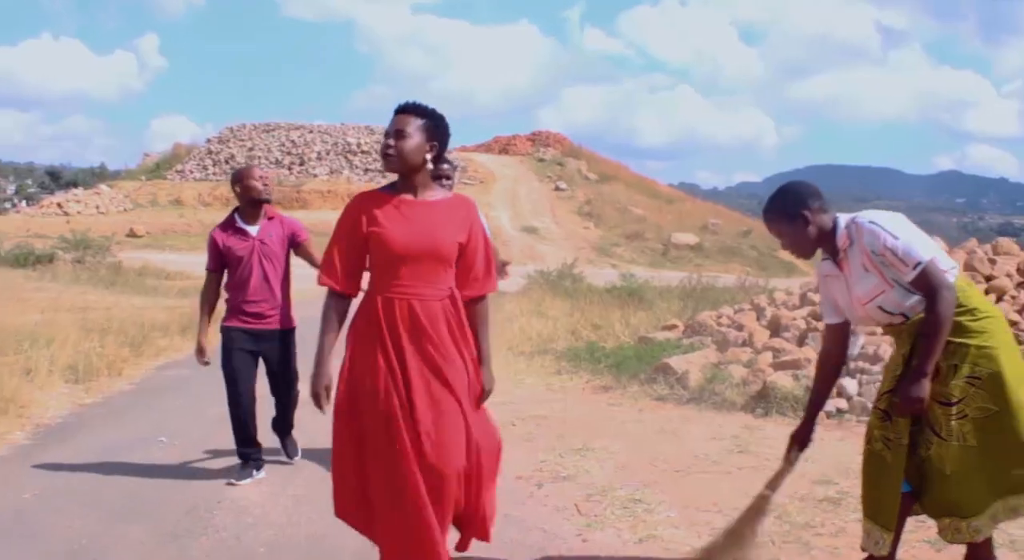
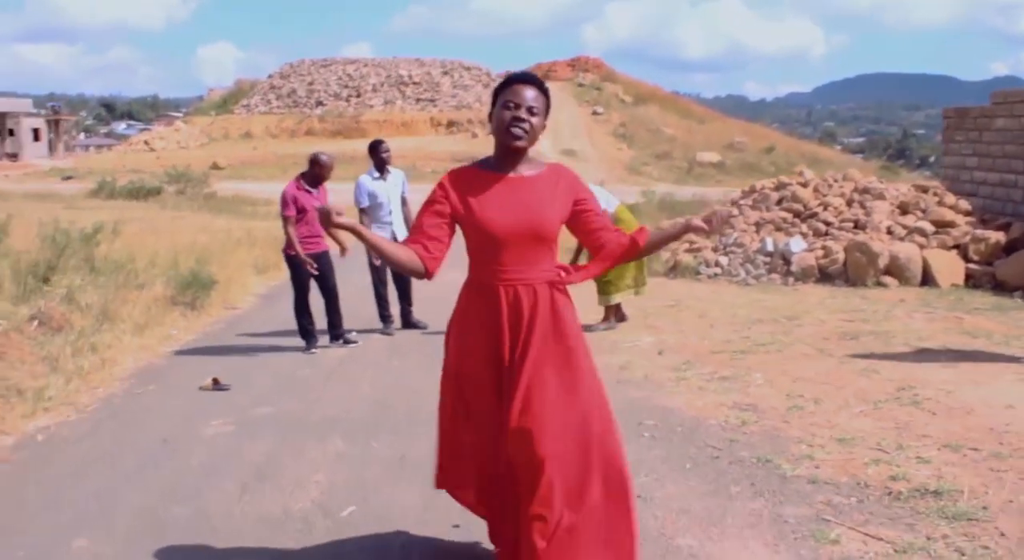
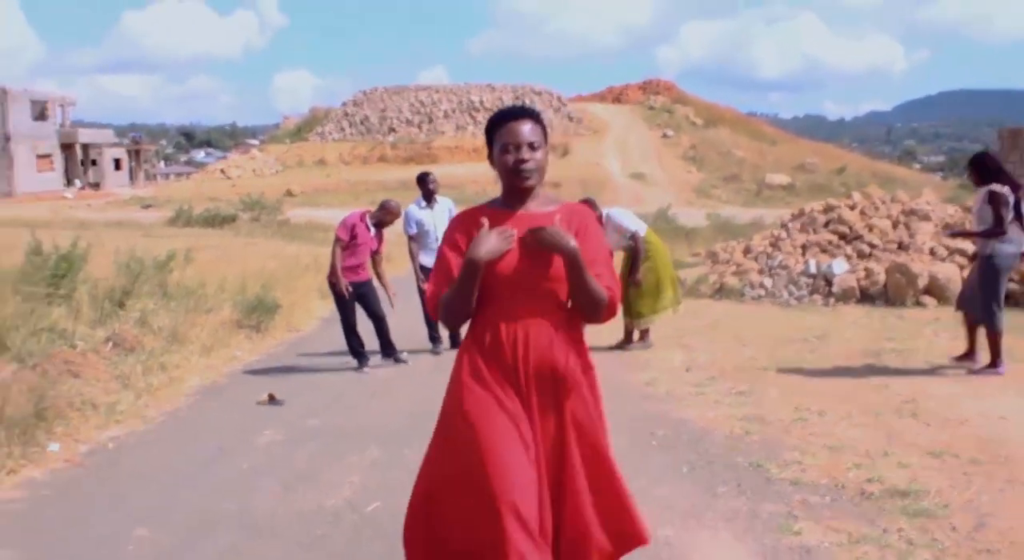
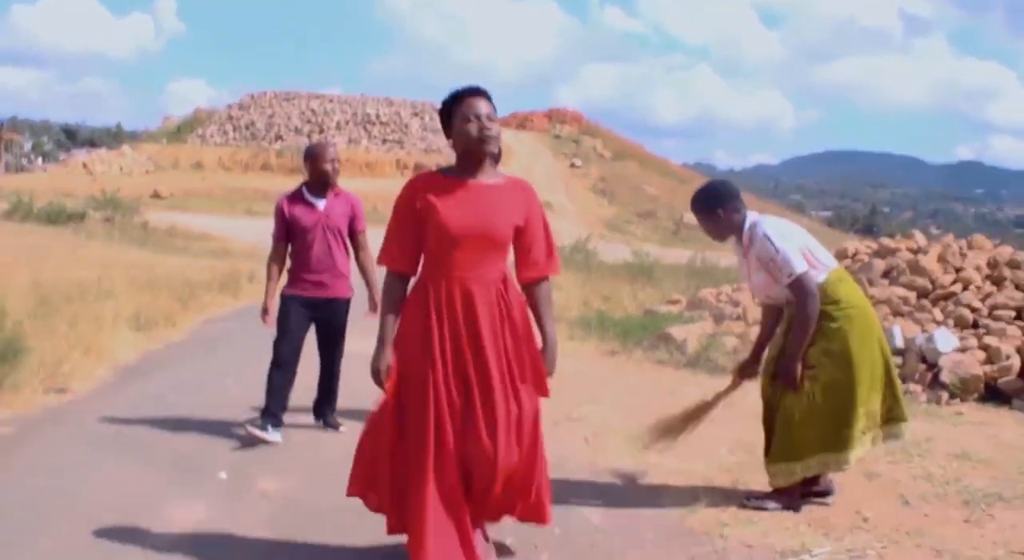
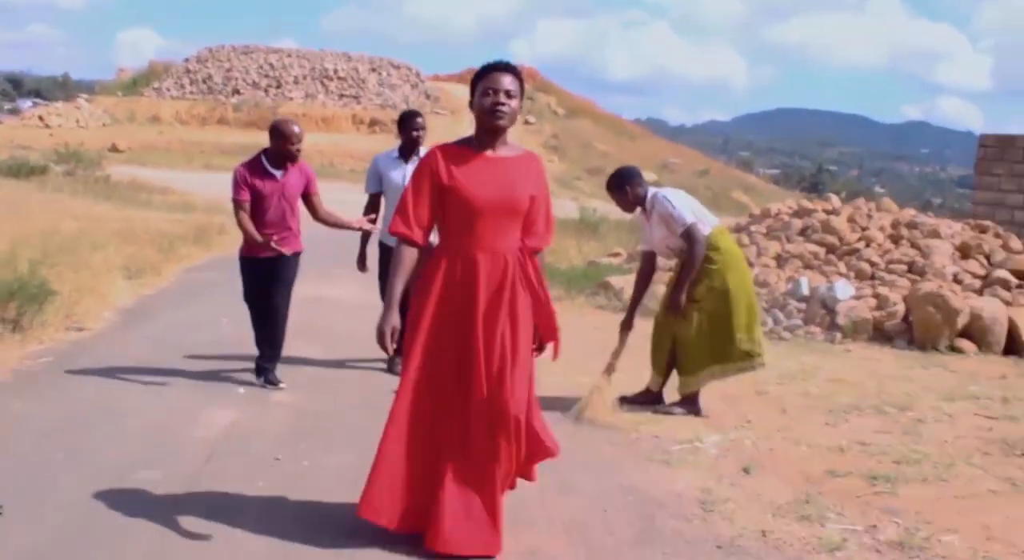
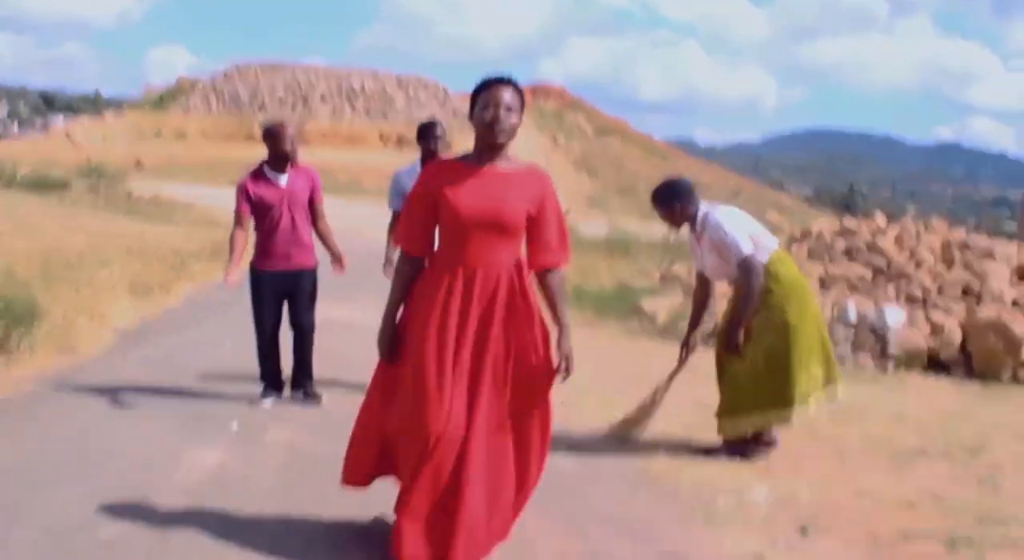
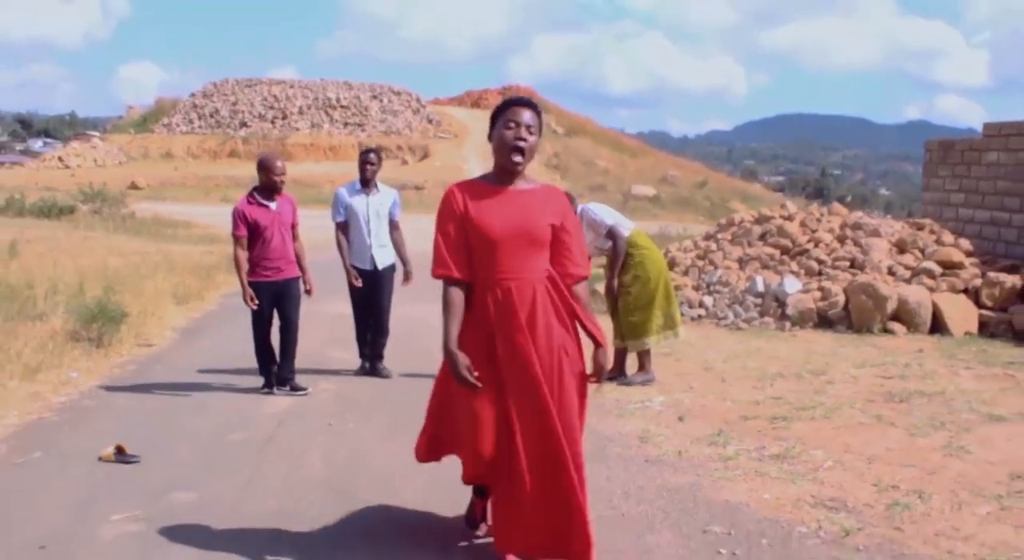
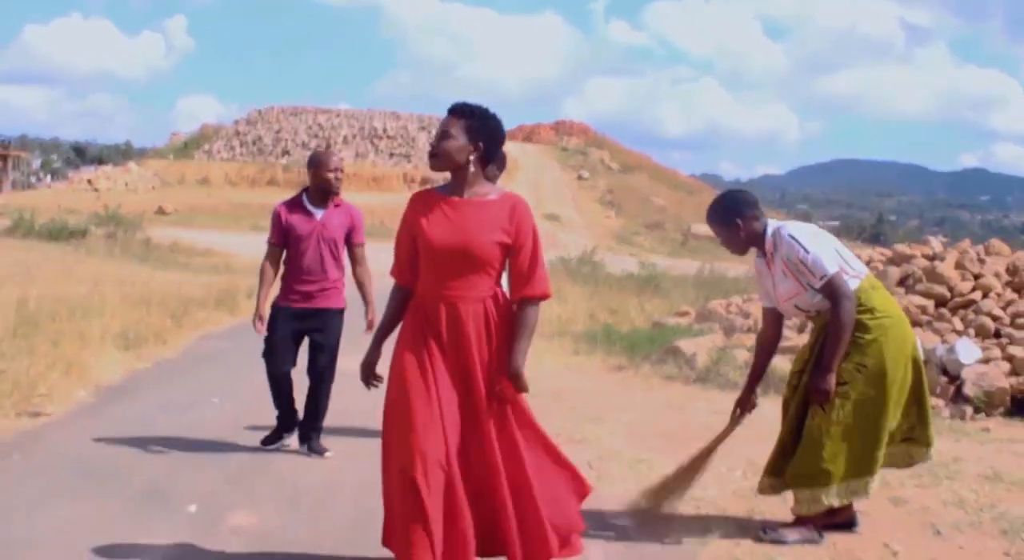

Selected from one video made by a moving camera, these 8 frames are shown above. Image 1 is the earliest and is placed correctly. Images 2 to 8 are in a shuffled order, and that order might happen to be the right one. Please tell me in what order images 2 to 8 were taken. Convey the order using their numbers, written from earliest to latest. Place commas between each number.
8, 4, 6, 5, 7, 2, 3
